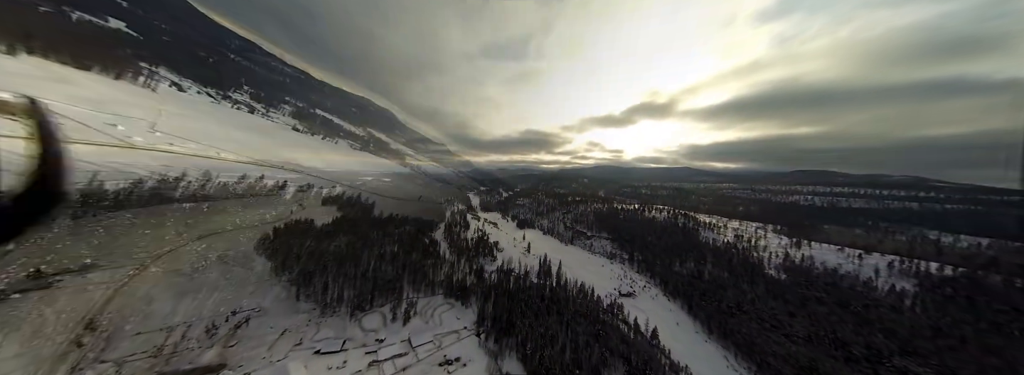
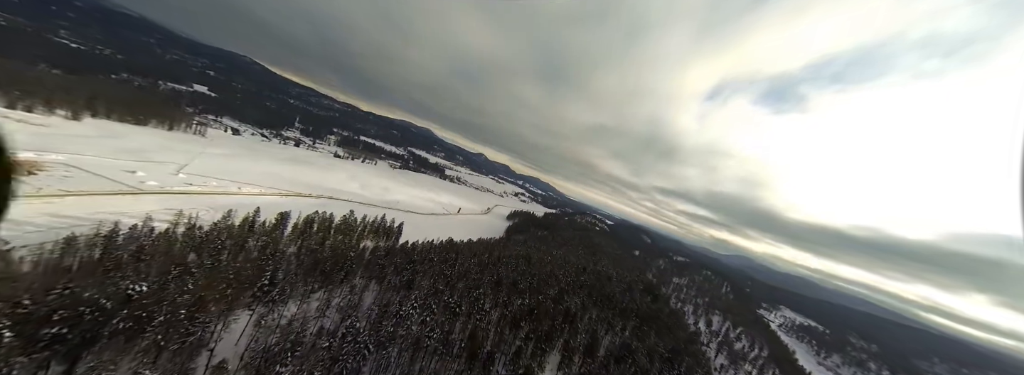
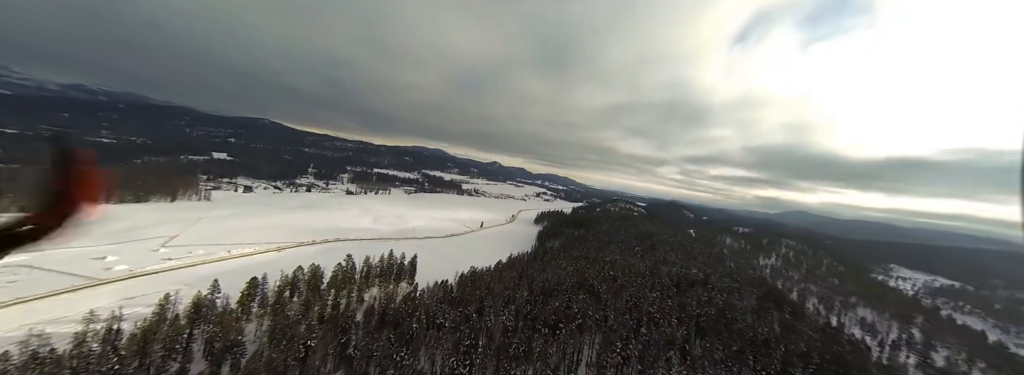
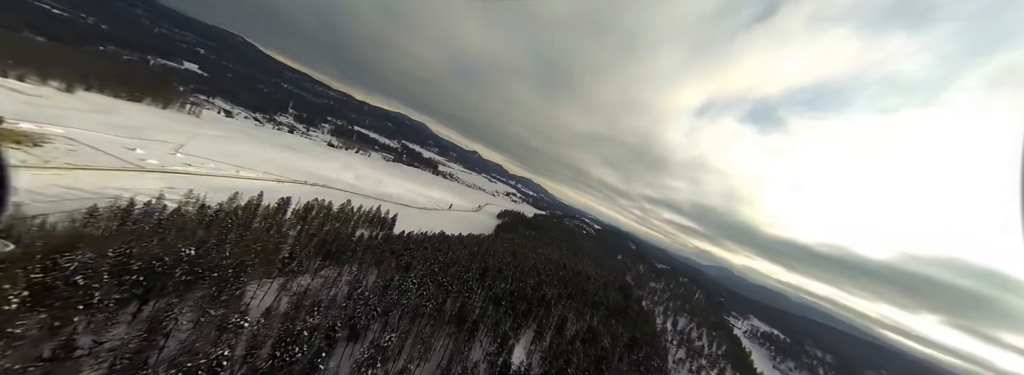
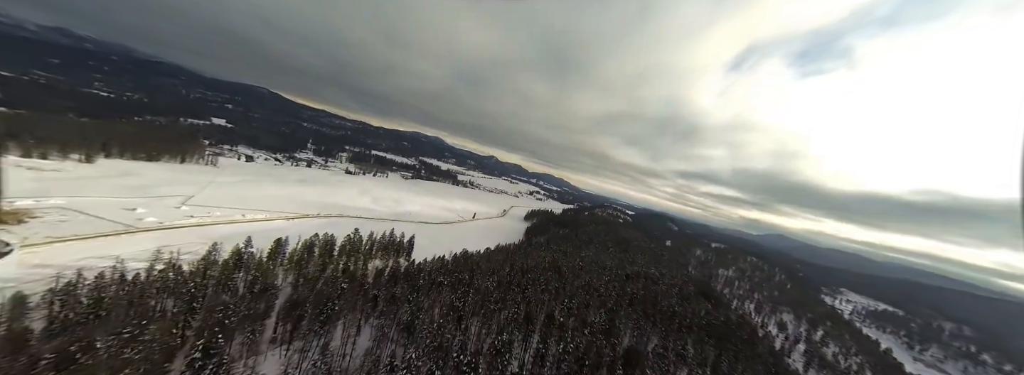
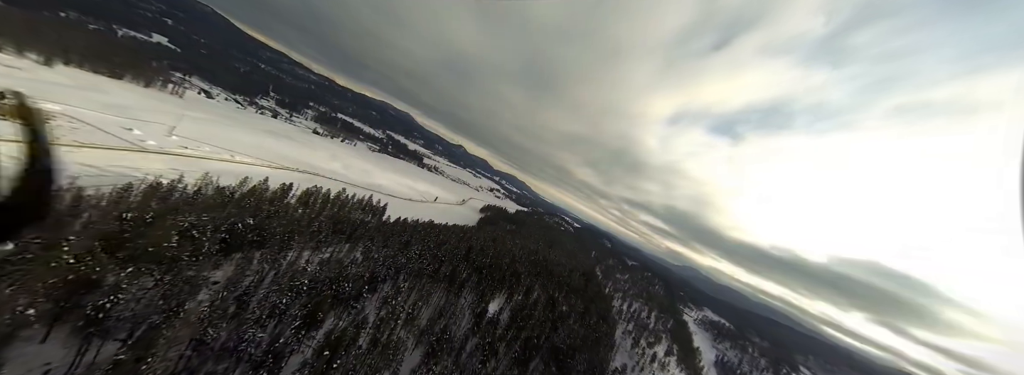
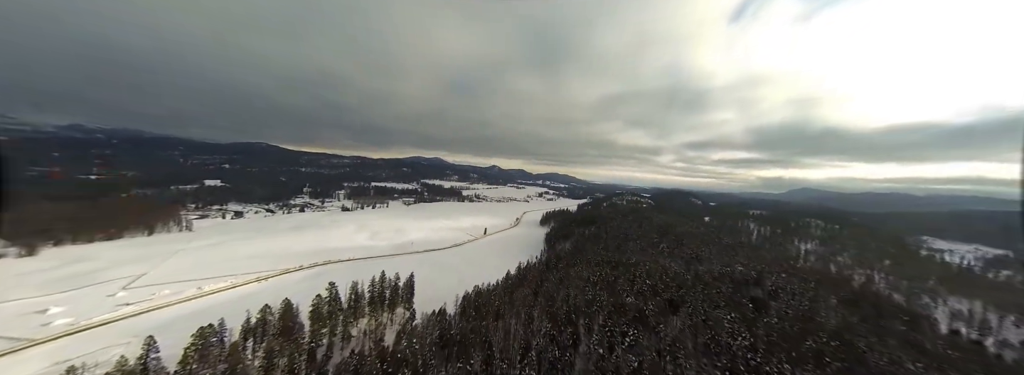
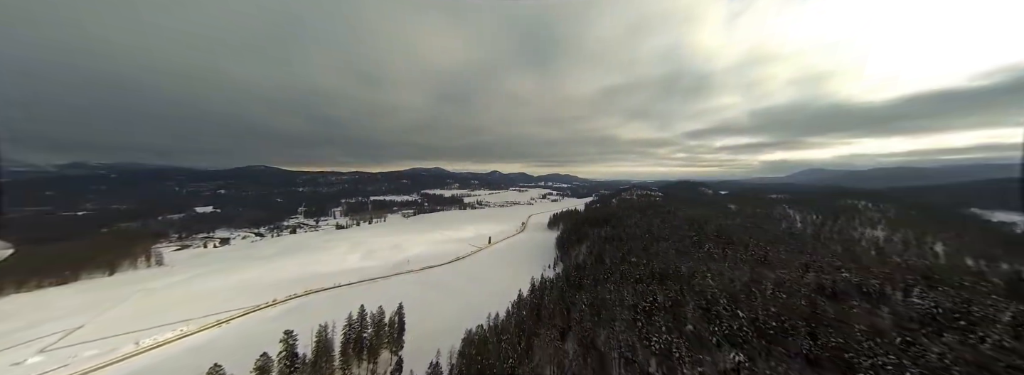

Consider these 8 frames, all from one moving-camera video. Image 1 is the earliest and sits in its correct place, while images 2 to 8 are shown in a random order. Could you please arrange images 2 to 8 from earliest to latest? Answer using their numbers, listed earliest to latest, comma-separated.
6, 4, 2, 5, 3, 7, 8
